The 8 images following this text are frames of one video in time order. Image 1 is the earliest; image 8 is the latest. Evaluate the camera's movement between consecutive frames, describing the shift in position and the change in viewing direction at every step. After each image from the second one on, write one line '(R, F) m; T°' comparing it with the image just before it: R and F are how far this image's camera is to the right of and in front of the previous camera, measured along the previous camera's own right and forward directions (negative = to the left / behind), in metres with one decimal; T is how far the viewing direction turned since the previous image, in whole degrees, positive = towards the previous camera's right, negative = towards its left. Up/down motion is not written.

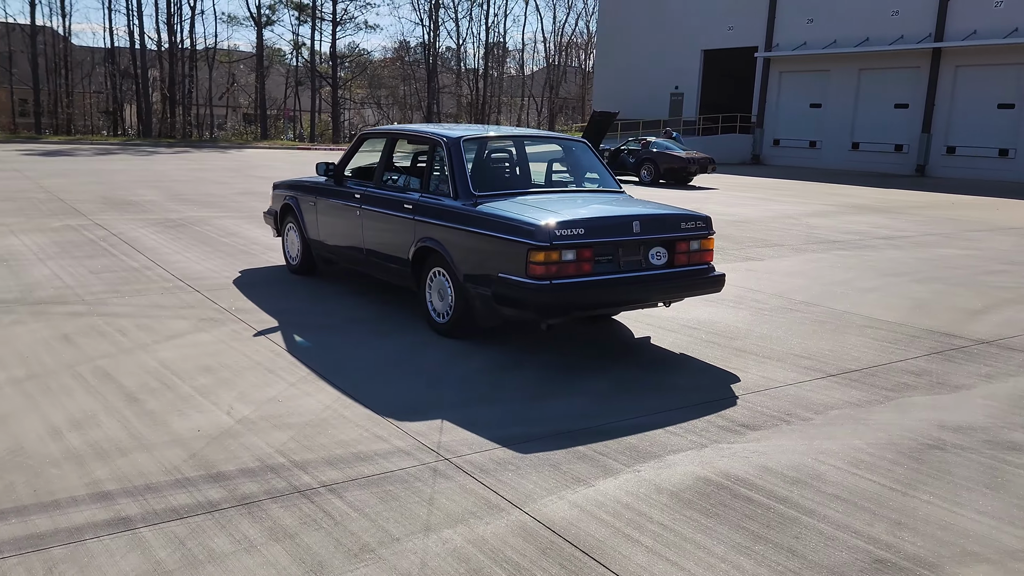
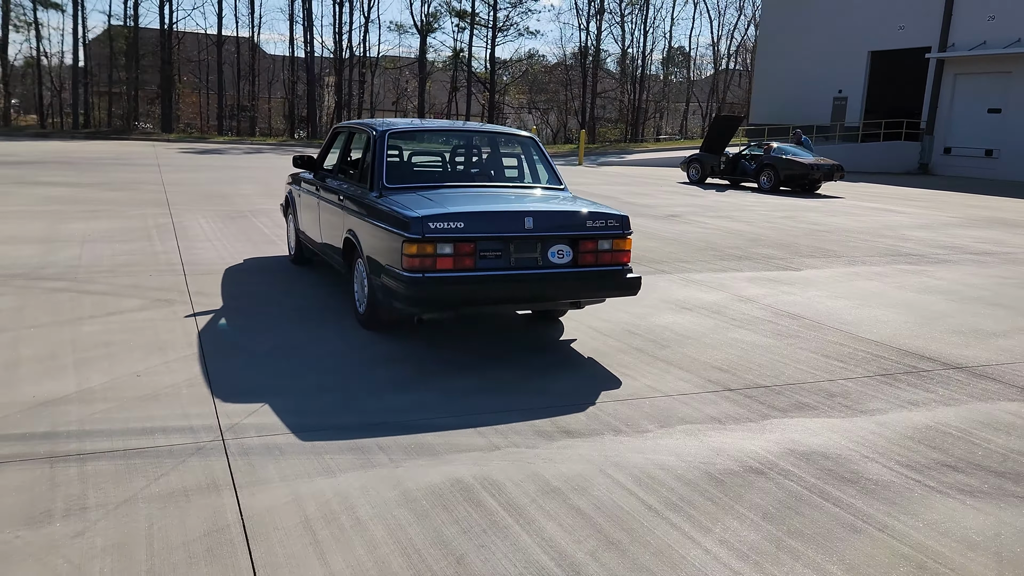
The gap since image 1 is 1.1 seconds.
(+1.7, +0.3) m; -11°
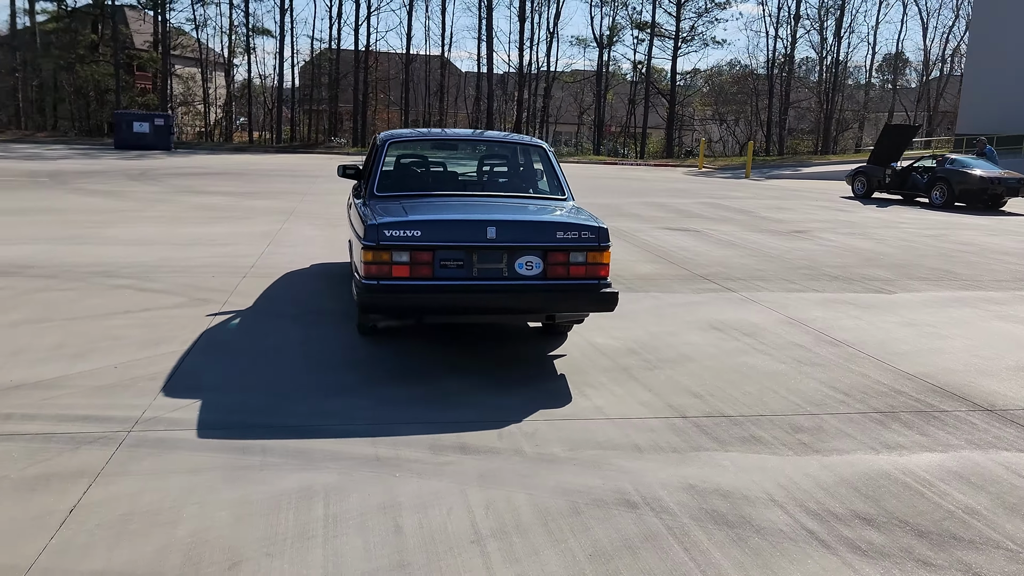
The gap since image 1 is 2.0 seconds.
(+1.4, +0.3) m; -13°
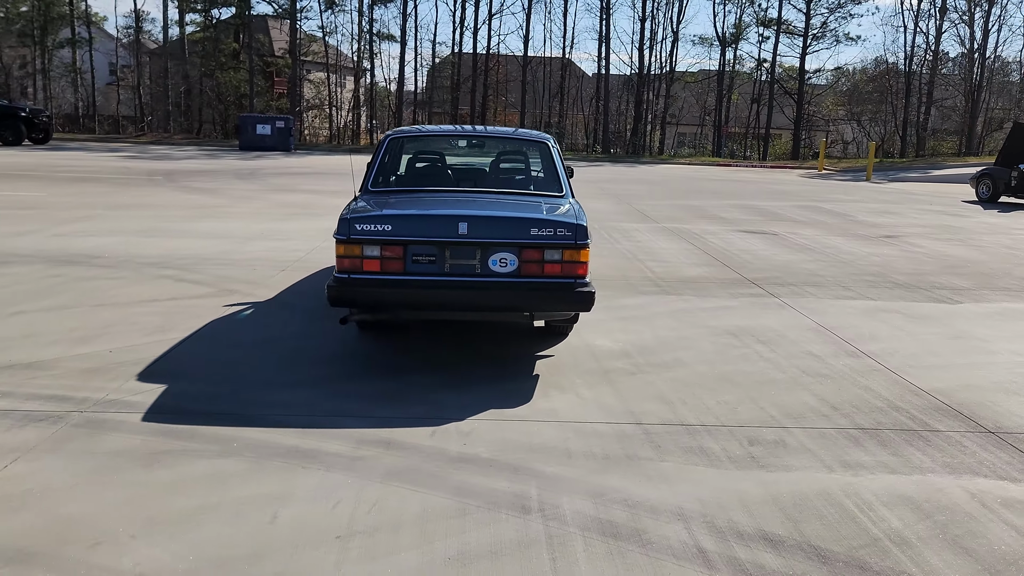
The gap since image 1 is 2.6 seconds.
(+0.9, +0.2) m; -8°
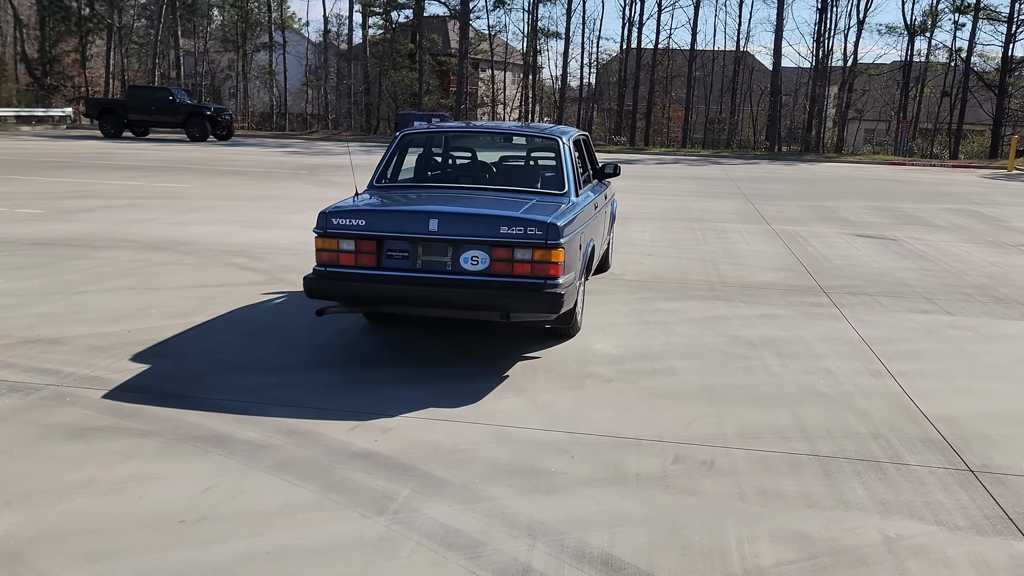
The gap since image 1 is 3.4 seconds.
(+1.2, +0.2) m; -11°
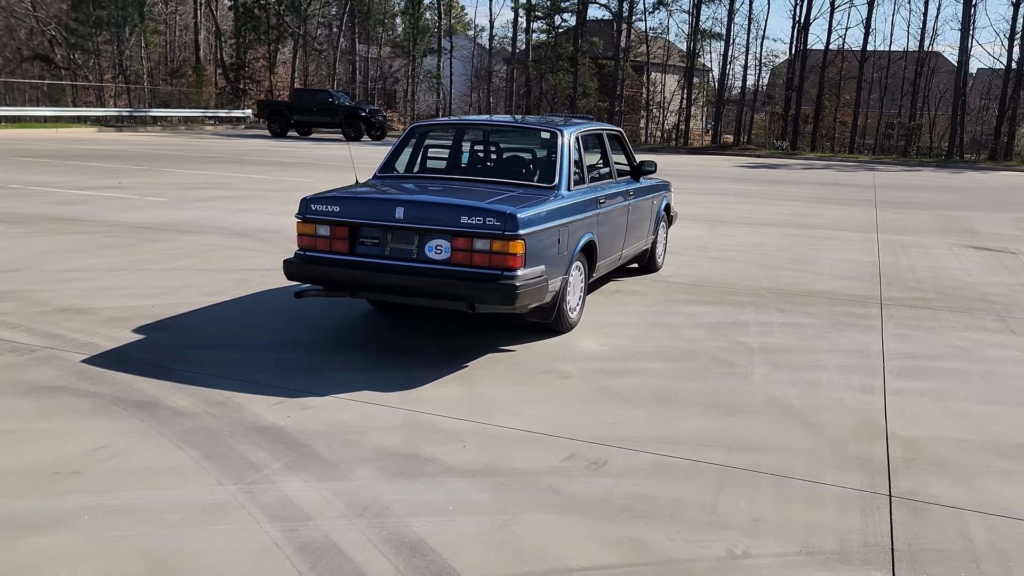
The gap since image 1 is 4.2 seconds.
(+1.2, +0.1) m; -11°
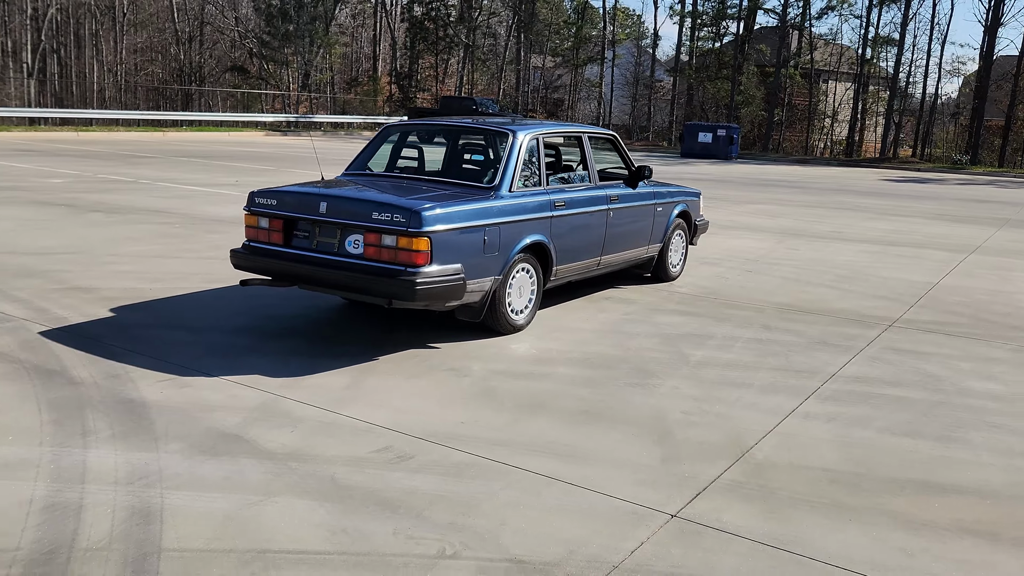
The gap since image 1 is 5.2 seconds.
(+1.5, +0.1) m; -11°
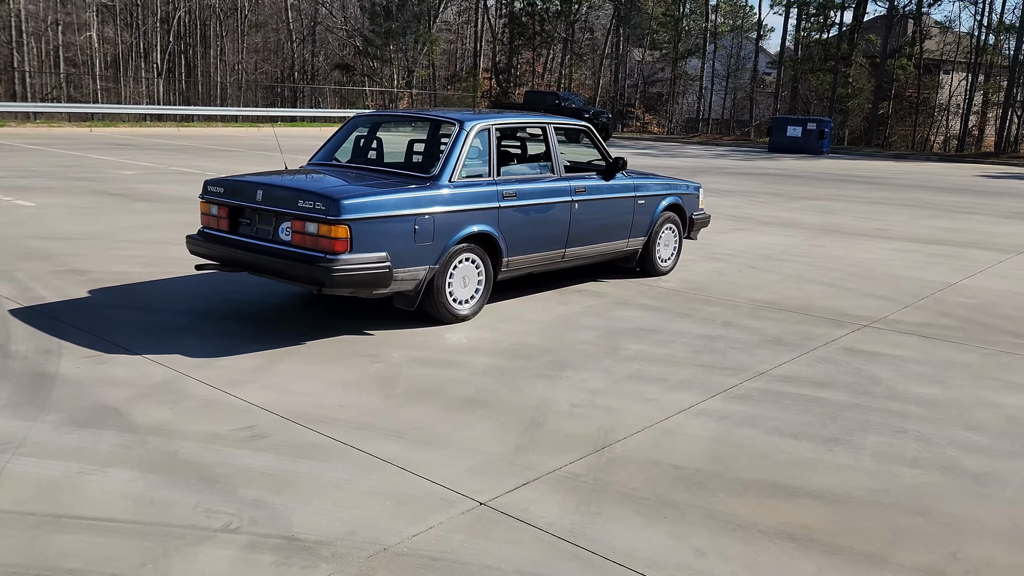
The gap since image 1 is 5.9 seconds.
(+1.1, 0.0) m; -7°
